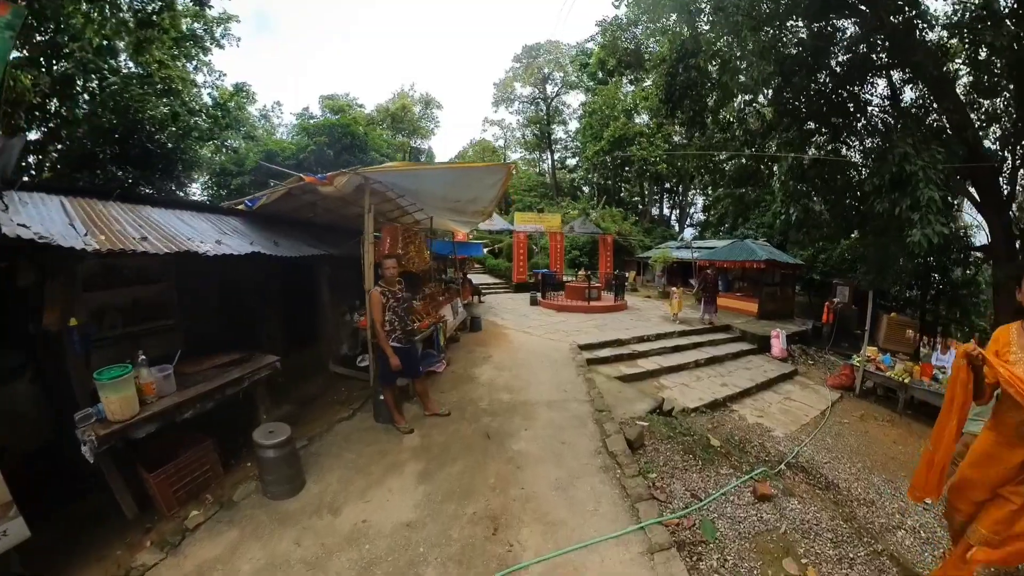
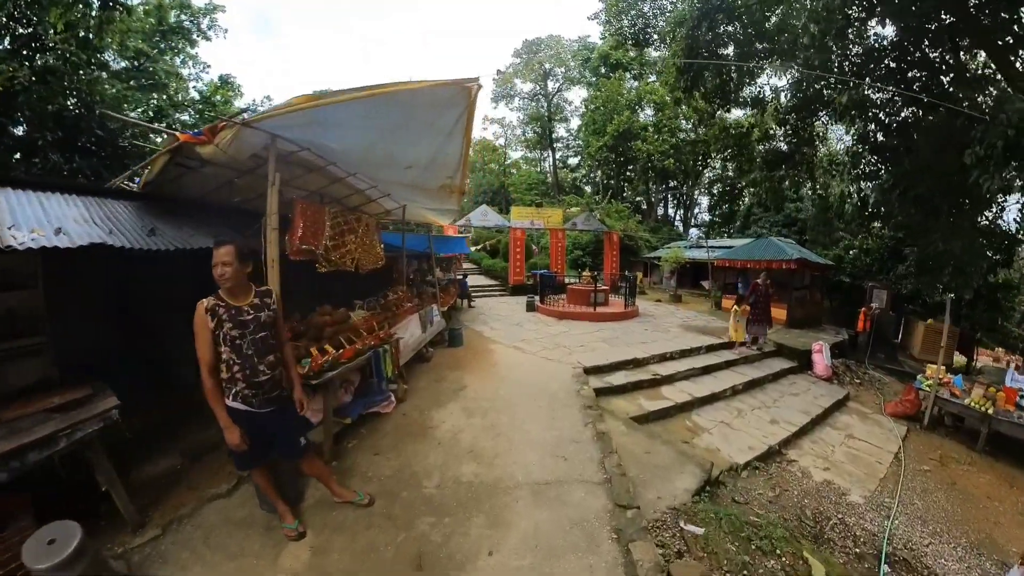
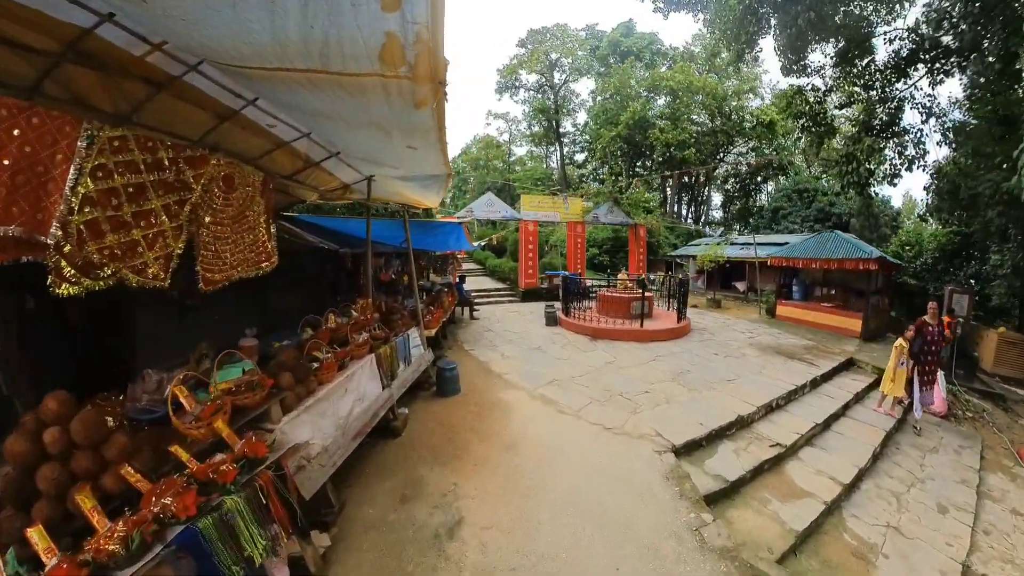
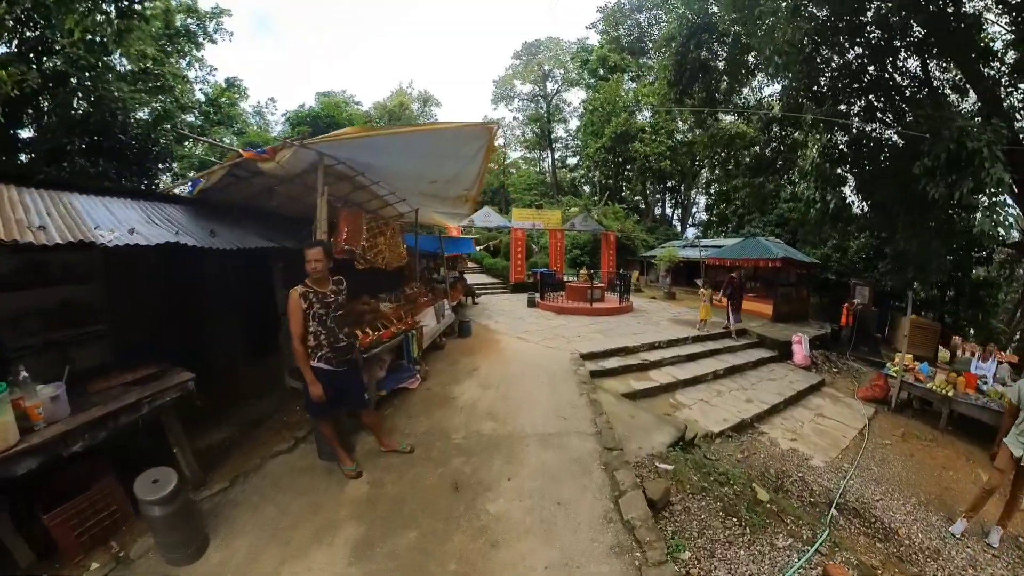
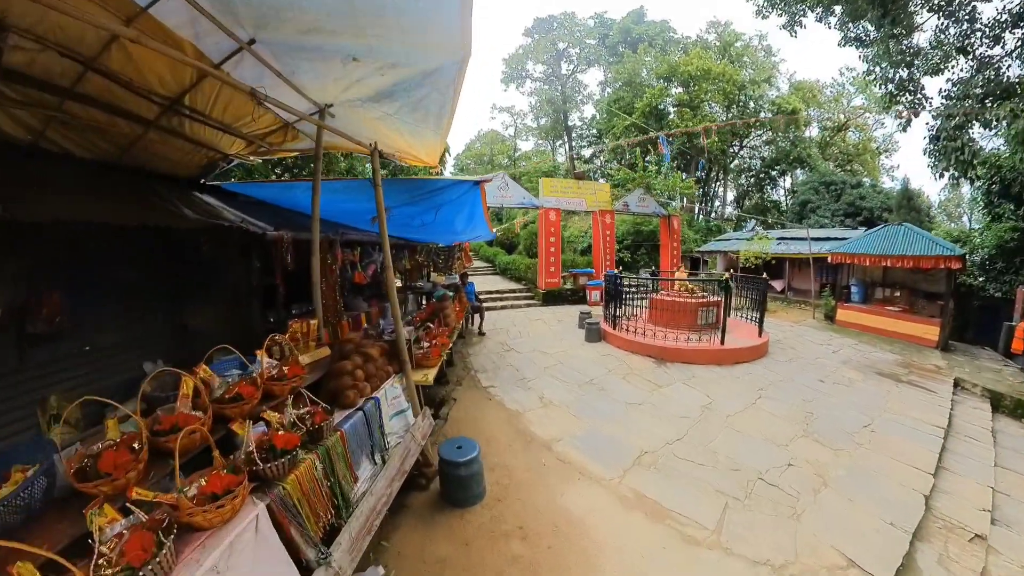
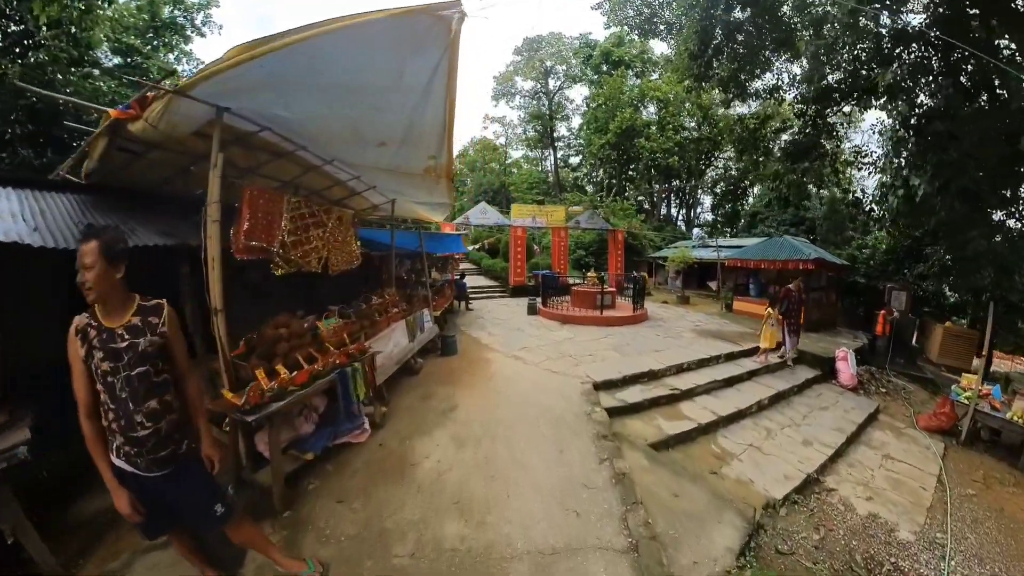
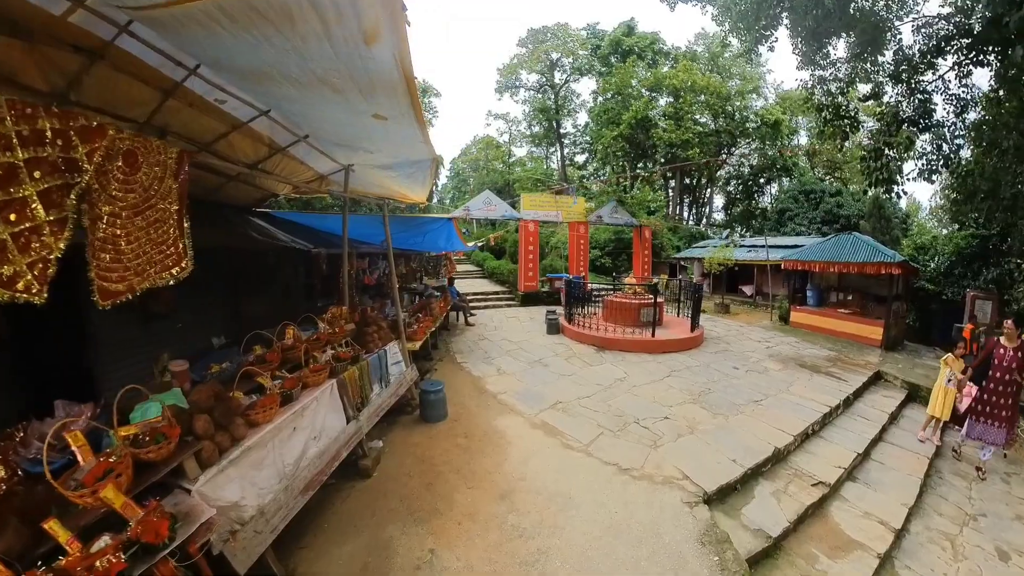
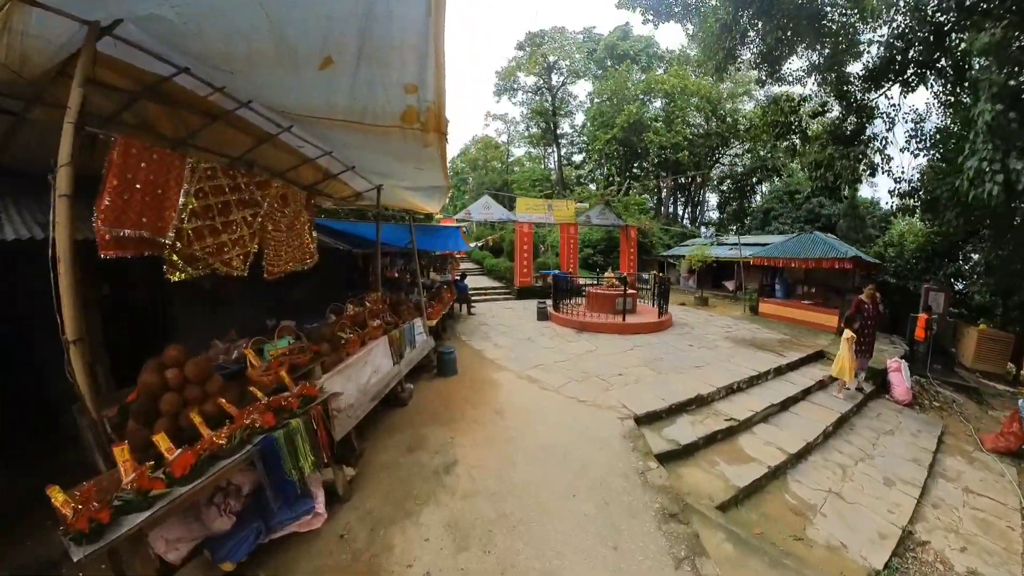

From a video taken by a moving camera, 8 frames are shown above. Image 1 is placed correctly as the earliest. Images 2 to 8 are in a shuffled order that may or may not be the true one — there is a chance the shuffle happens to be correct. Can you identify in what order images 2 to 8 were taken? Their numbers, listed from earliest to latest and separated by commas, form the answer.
4, 2, 6, 8, 3, 7, 5
